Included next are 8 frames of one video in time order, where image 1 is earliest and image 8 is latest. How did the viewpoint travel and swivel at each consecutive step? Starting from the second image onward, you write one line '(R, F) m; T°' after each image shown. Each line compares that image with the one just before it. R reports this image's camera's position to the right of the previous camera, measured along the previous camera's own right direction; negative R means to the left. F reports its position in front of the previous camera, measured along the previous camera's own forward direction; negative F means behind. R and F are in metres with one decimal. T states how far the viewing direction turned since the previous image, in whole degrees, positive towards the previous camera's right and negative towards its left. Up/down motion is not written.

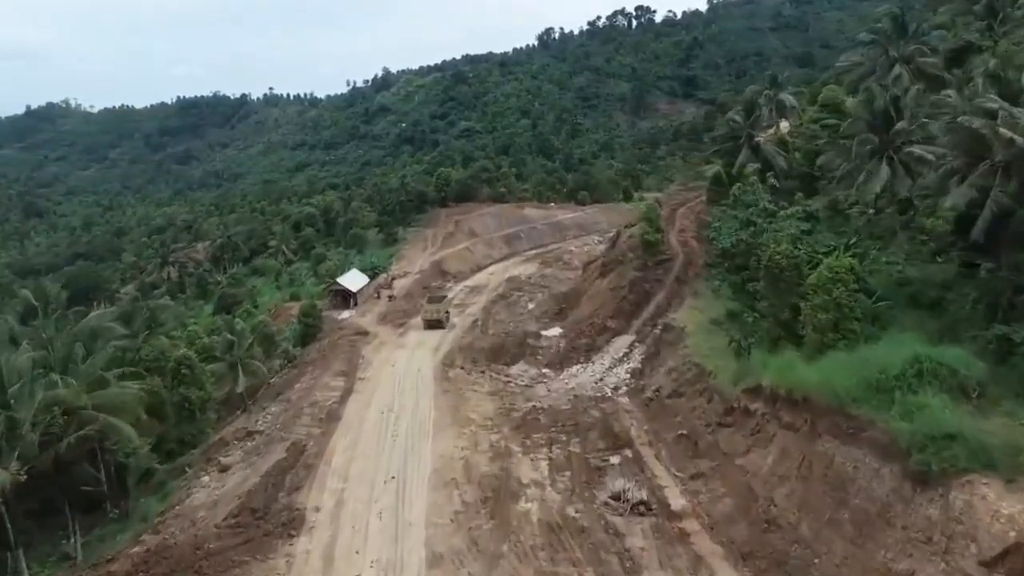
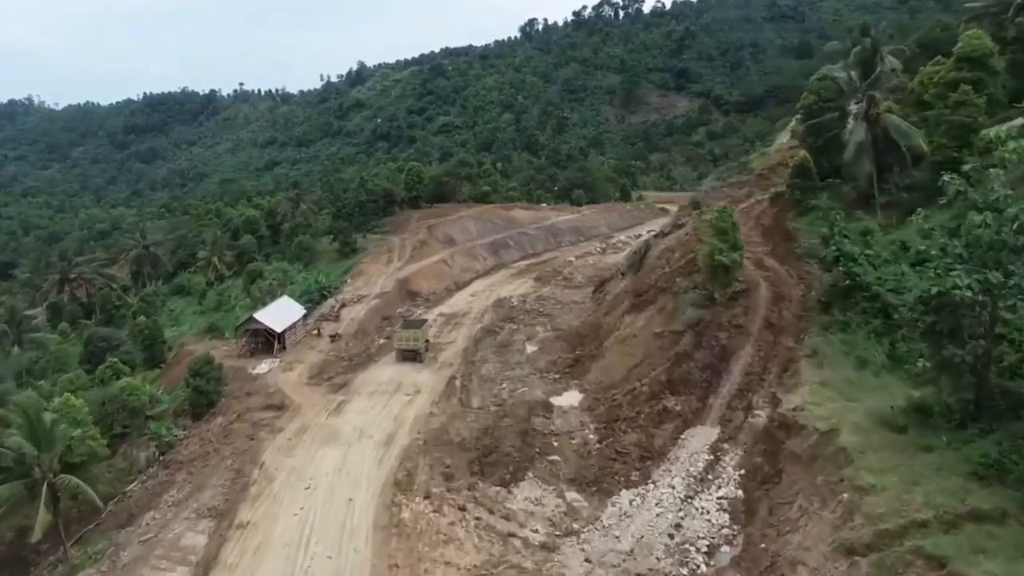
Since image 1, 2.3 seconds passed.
(-0.3, +10.1) m; +1°
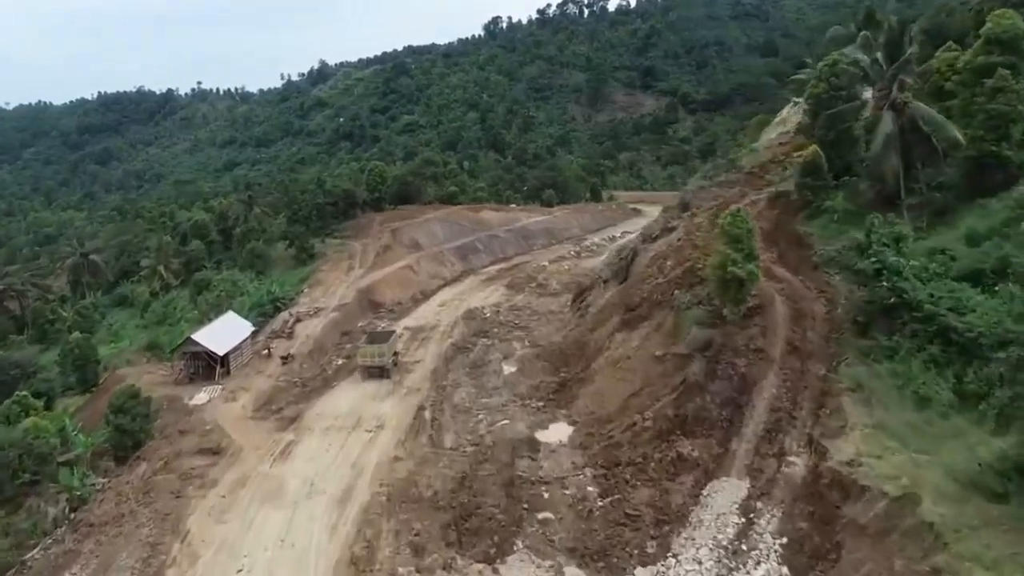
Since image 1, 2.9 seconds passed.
(-0.2, +2.8) m; +2°
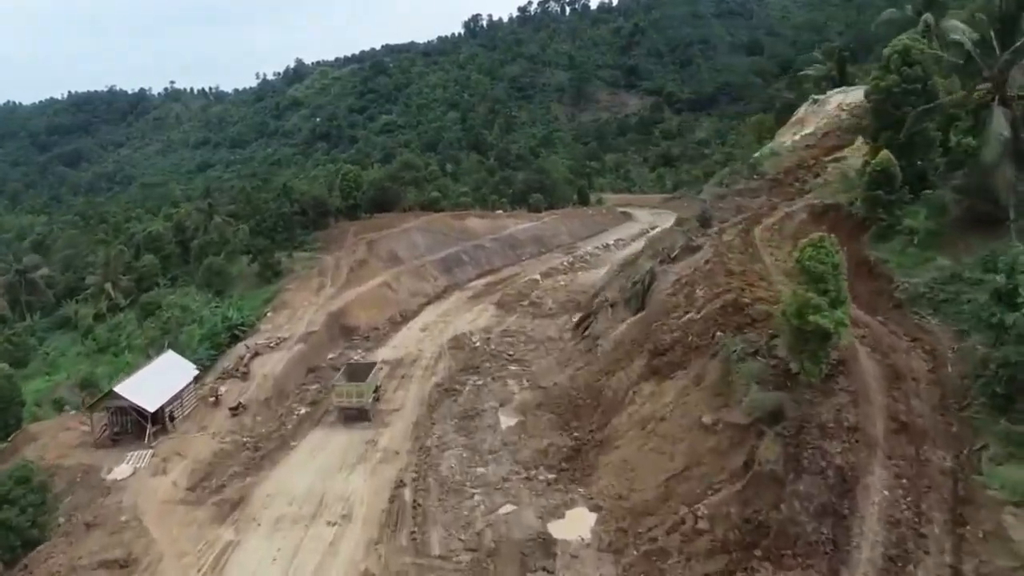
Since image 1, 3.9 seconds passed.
(-0.4, +3.9) m; +1°
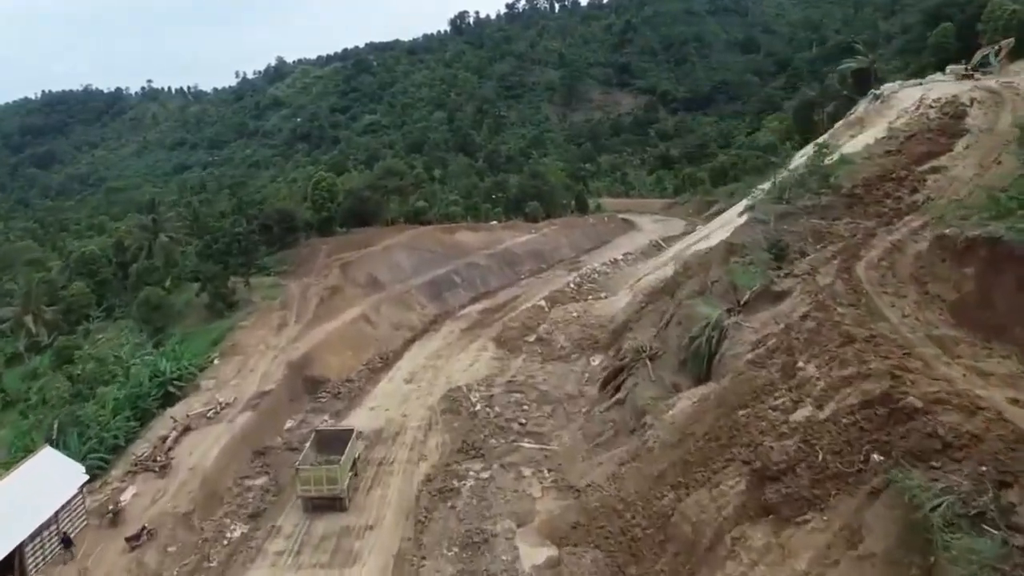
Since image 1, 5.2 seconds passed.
(-0.6, +5.8) m; +1°
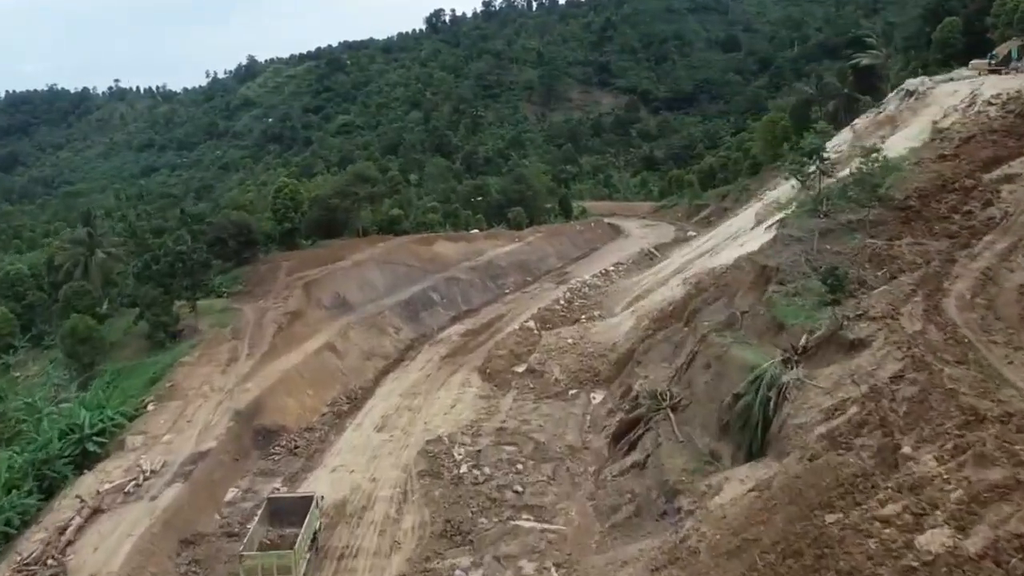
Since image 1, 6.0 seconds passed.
(-0.3, +3.6) m; +1°
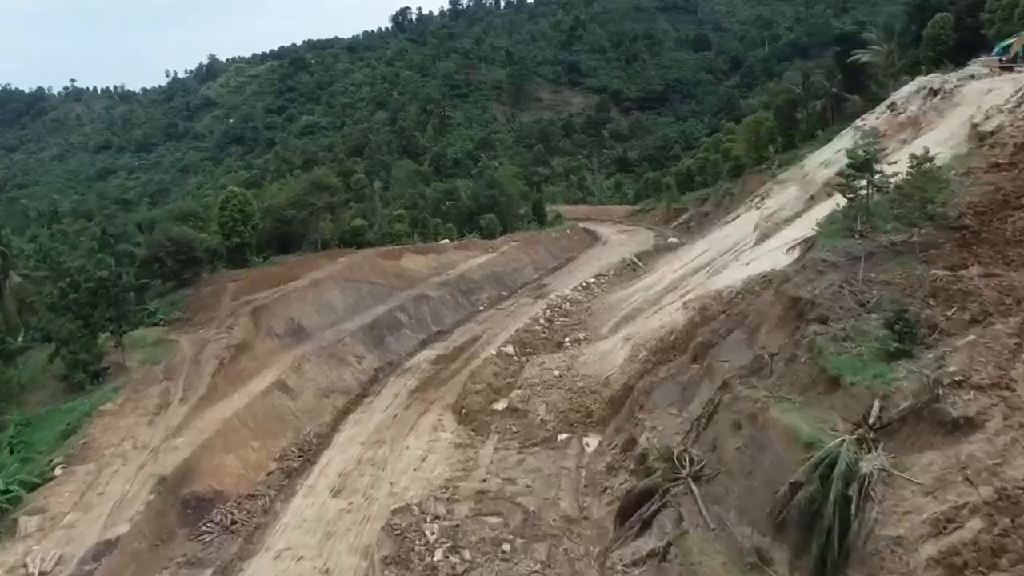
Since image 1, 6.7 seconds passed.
(-0.2, +3.2) m; +2°
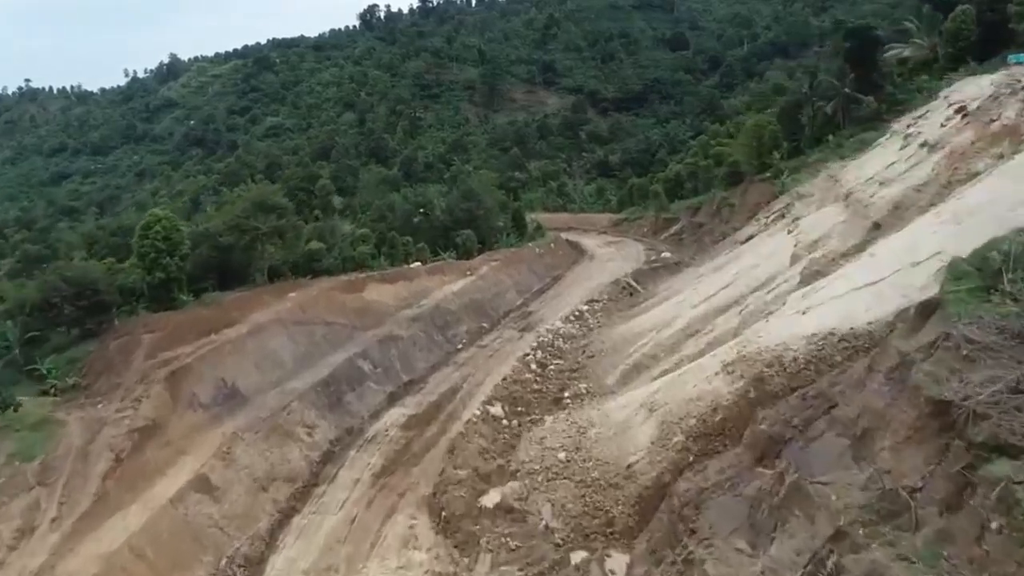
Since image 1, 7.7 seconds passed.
(-0.4, +5.2) m; +2°
